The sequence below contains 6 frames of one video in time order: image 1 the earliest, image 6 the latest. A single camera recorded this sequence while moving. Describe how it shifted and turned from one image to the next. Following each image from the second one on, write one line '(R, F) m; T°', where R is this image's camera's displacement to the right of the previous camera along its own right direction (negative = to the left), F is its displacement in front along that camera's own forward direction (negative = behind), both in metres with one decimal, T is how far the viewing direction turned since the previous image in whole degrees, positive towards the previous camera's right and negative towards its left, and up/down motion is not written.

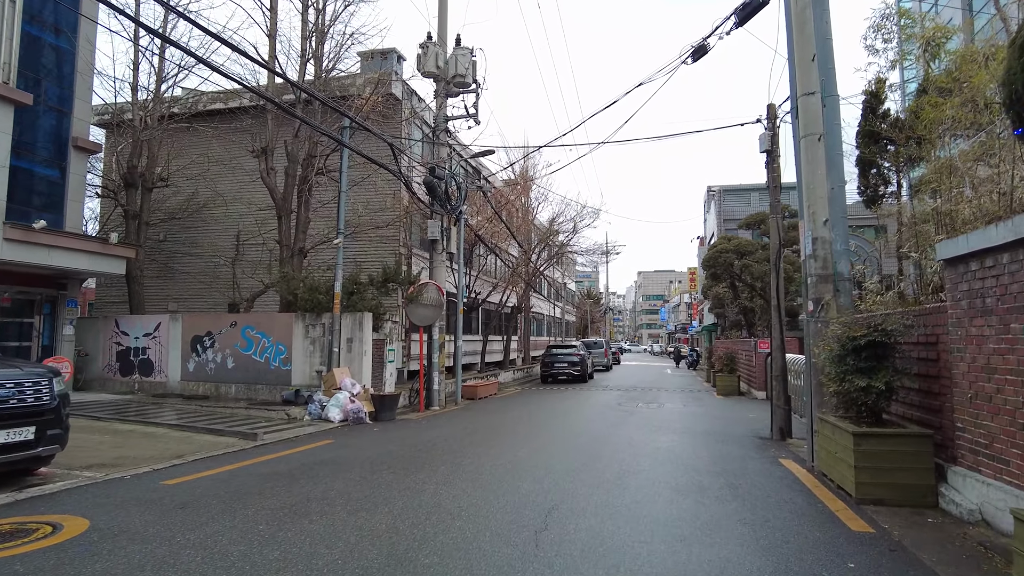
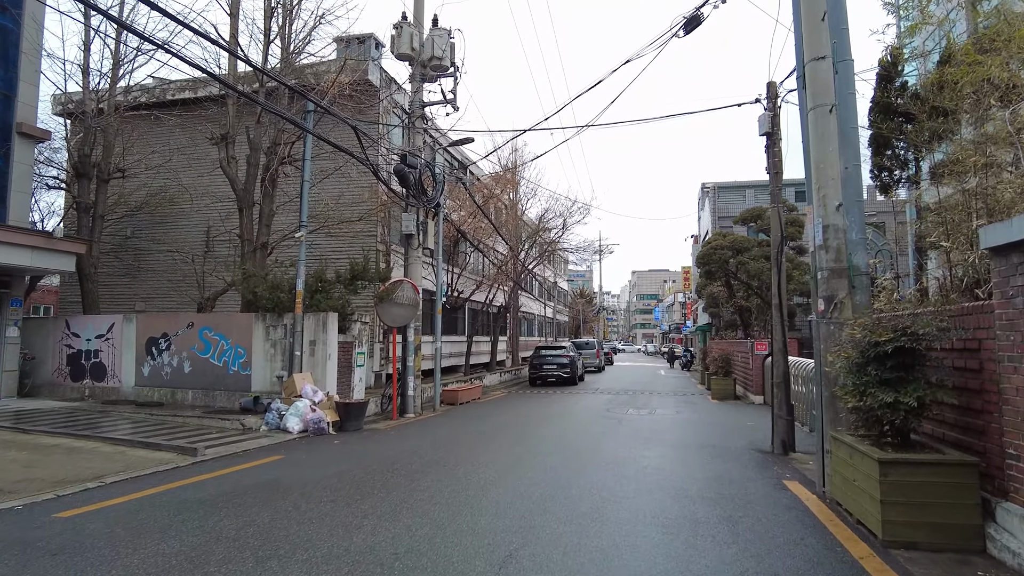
(+0.3, +1.1) m; 0°
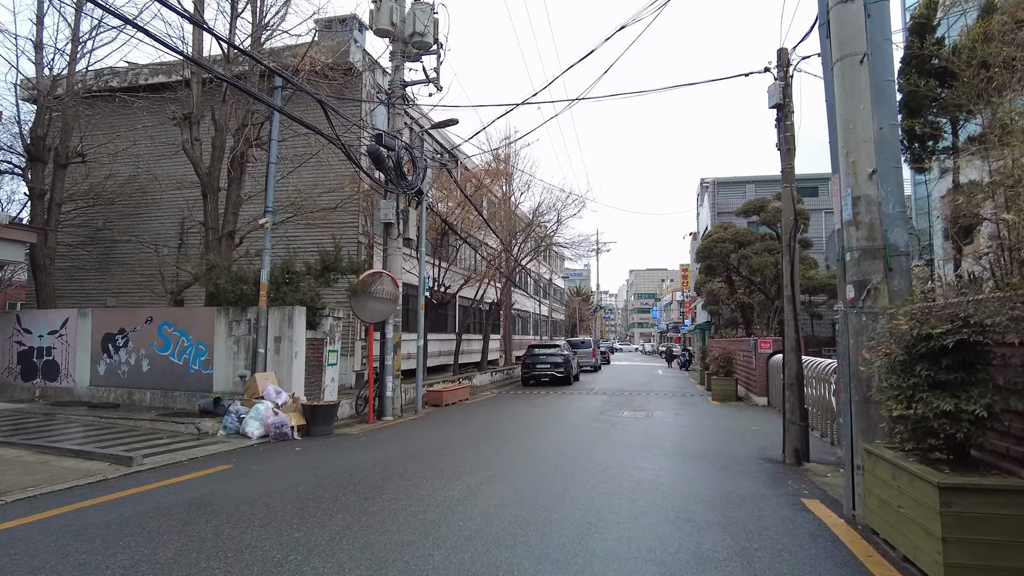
(+0.3, +1.1) m; 0°
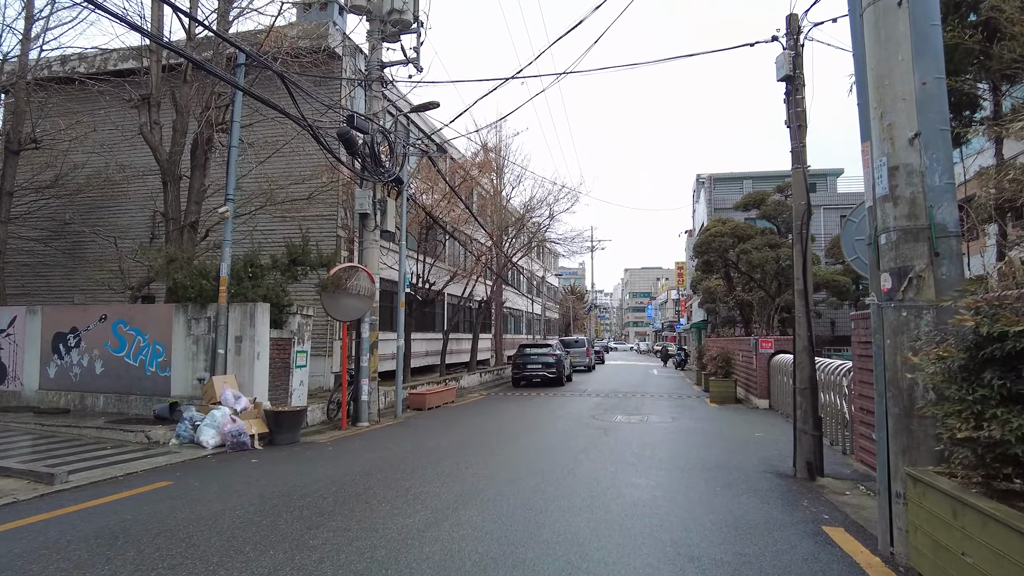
(+0.2, +1.0) m; 0°
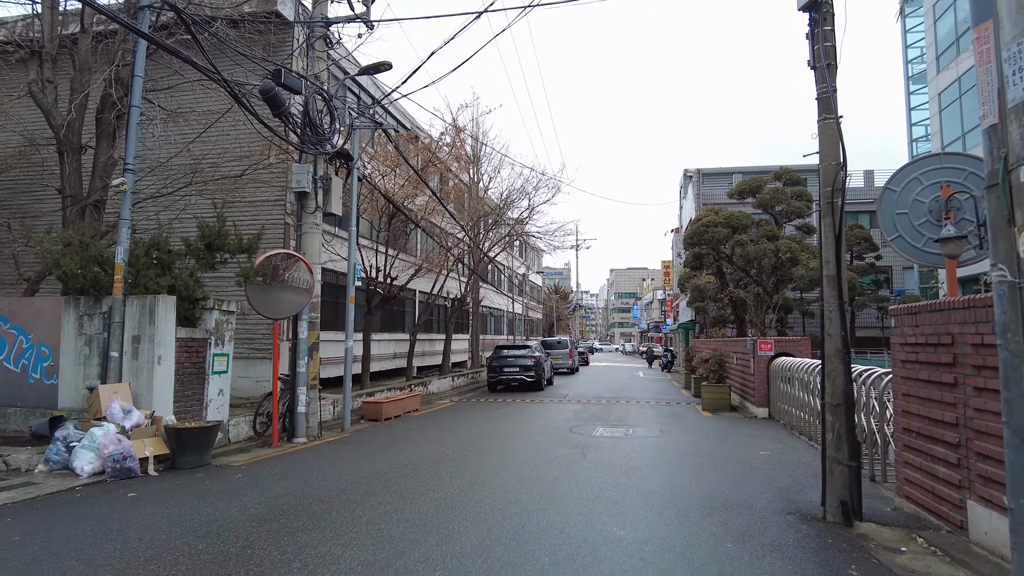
(+0.4, +1.9) m; +1°
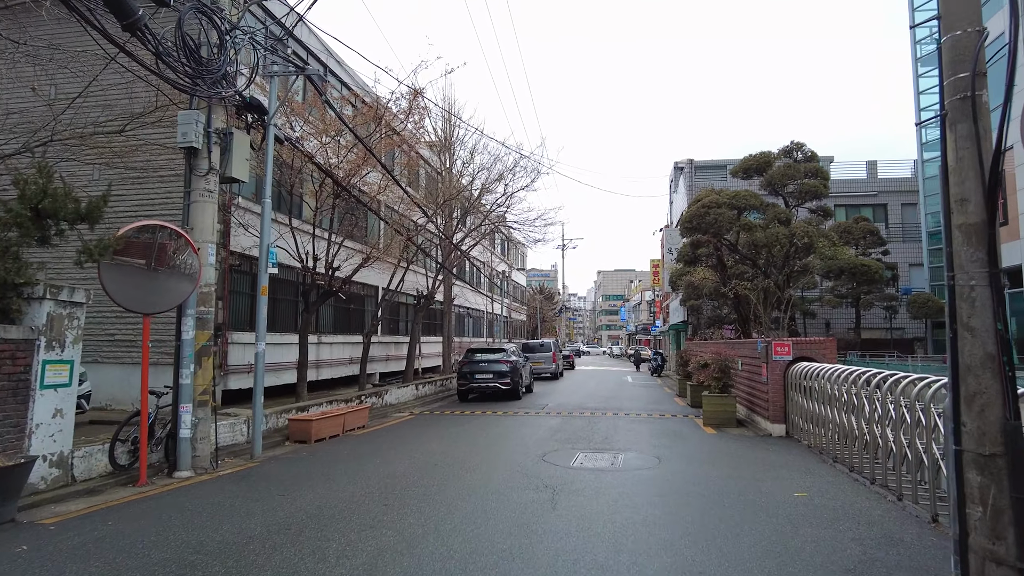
(+0.5, +2.6) m; +1°
